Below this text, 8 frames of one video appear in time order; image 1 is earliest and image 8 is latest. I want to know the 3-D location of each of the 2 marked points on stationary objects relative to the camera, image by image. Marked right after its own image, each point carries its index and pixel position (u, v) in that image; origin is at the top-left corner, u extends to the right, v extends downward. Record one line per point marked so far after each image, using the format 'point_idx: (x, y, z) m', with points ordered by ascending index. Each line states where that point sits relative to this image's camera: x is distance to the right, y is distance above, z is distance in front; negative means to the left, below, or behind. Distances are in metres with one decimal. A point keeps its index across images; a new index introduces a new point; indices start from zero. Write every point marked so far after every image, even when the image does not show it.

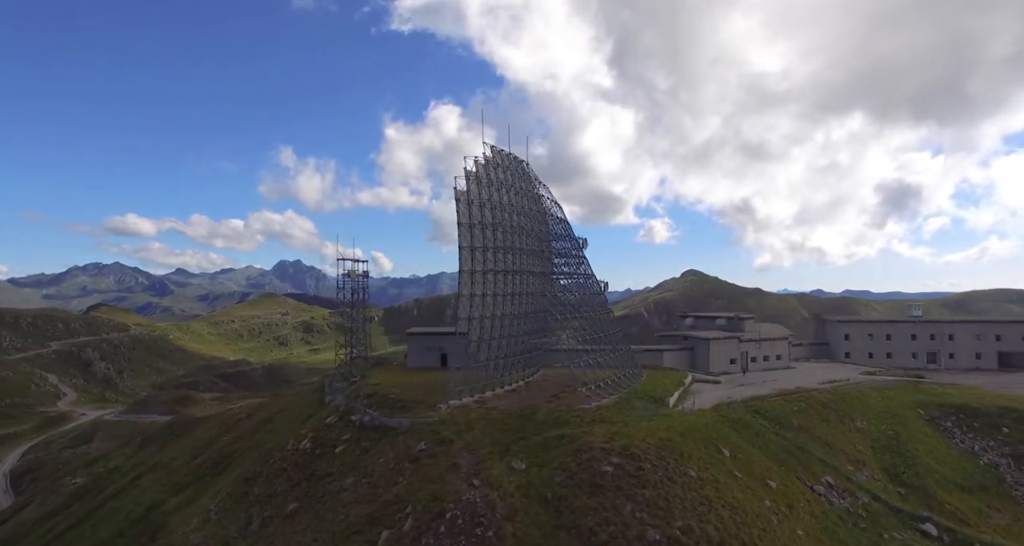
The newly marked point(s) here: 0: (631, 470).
0: (+4.4, -7.1, +17.2) m
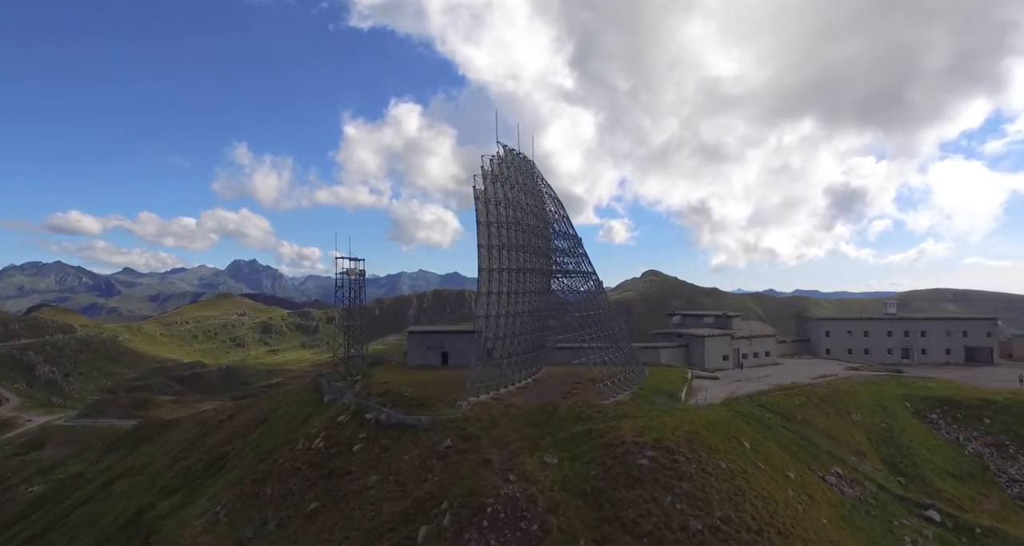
0: (+5.8, -7.0, +17.6) m
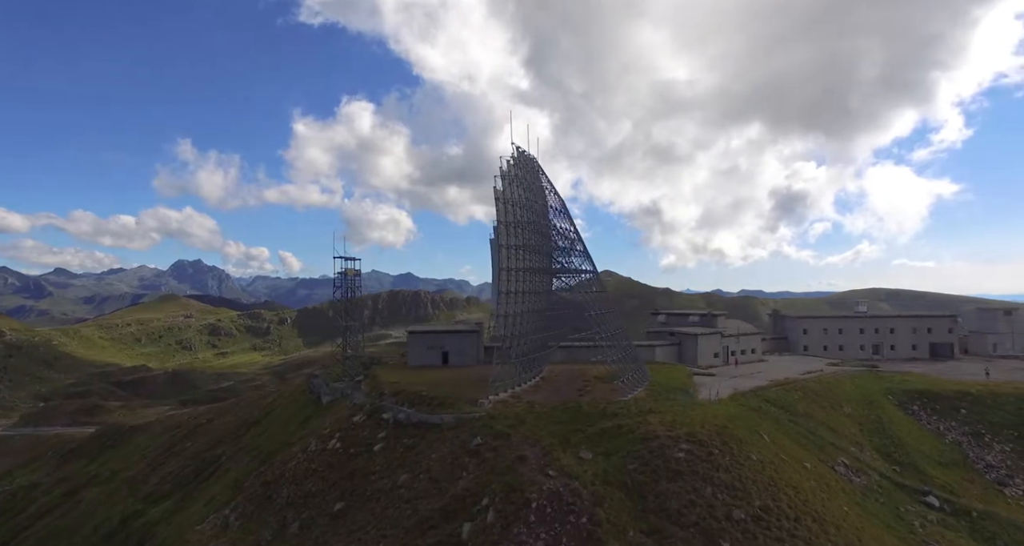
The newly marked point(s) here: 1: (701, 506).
0: (+7.3, -6.9, +18.2) m
1: (+6.3, -7.7, +15.9) m
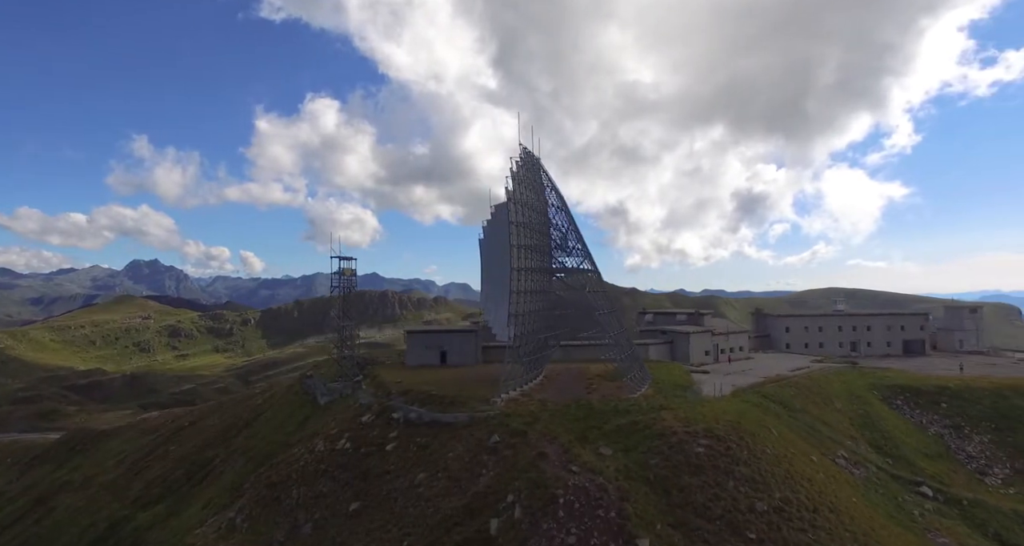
0: (+8.2, -6.9, +18.7) m
1: (+7.3, -7.7, +16.4) m
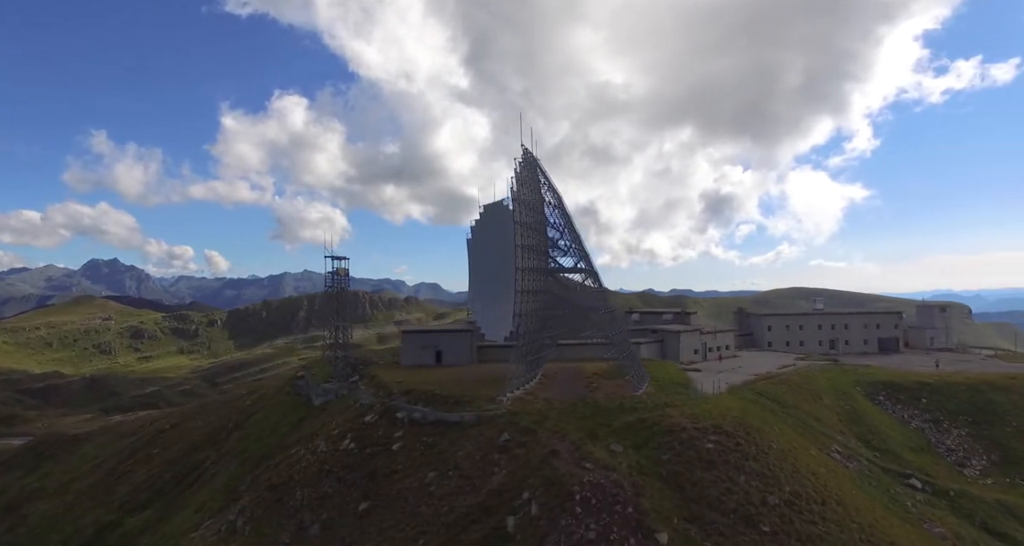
0: (+8.8, -6.9, +19.3) m
1: (+8.0, -7.7, +16.9) m
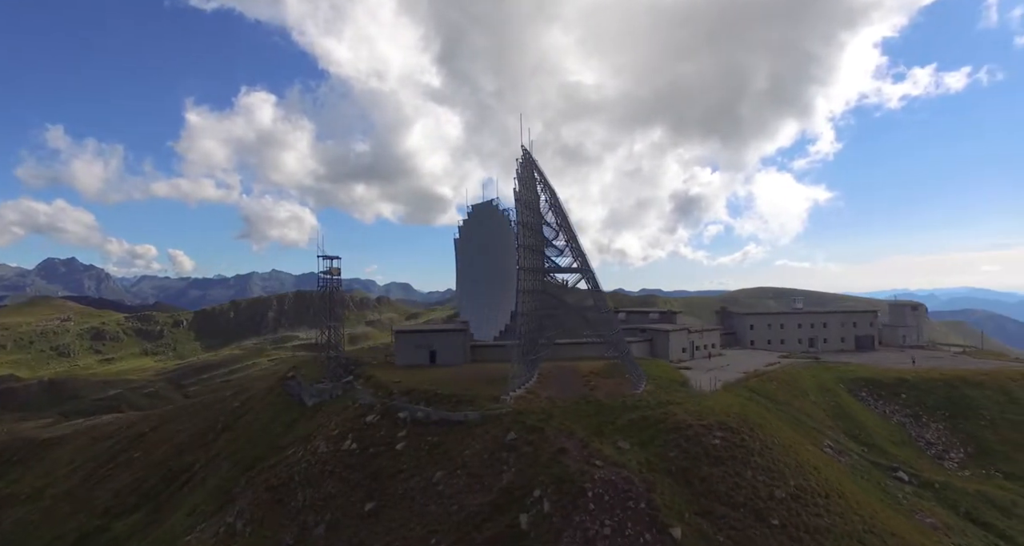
0: (+9.2, -6.9, +19.8) m
1: (+8.5, -7.8, +17.4) m
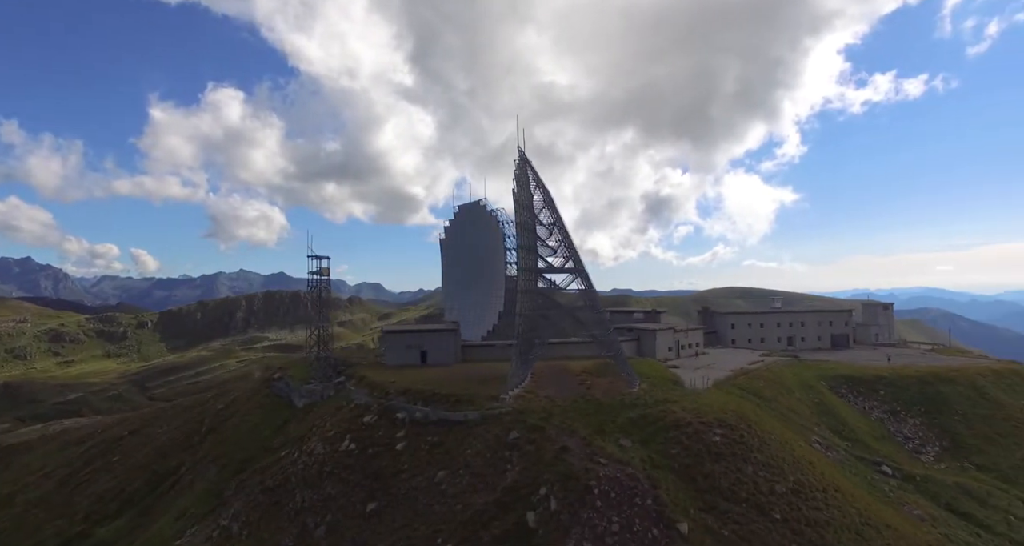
0: (+9.4, -7.0, +20.3) m
1: (+8.7, -7.8, +17.9) m
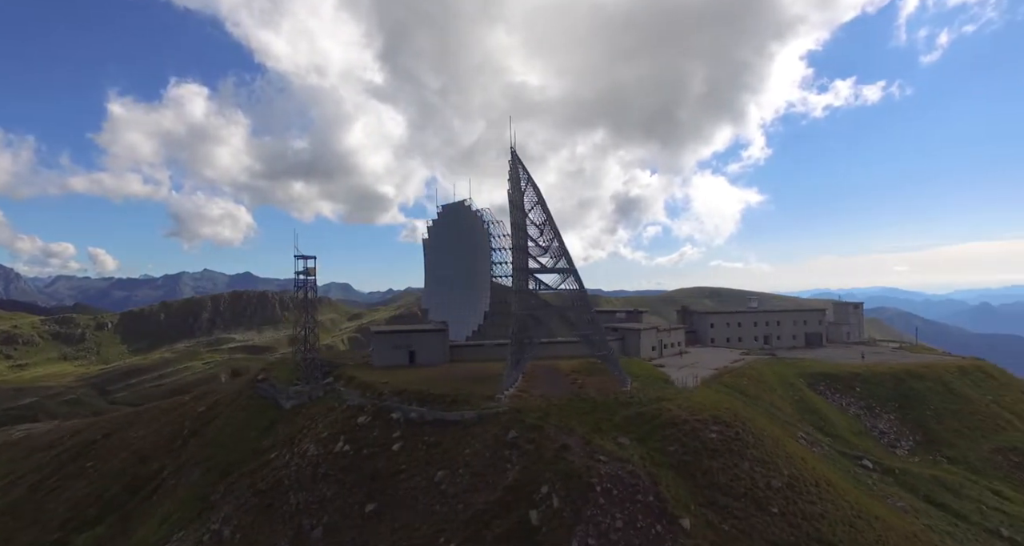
0: (+9.4, -7.0, +20.8) m
1: (+8.9, -7.8, +18.4) m
